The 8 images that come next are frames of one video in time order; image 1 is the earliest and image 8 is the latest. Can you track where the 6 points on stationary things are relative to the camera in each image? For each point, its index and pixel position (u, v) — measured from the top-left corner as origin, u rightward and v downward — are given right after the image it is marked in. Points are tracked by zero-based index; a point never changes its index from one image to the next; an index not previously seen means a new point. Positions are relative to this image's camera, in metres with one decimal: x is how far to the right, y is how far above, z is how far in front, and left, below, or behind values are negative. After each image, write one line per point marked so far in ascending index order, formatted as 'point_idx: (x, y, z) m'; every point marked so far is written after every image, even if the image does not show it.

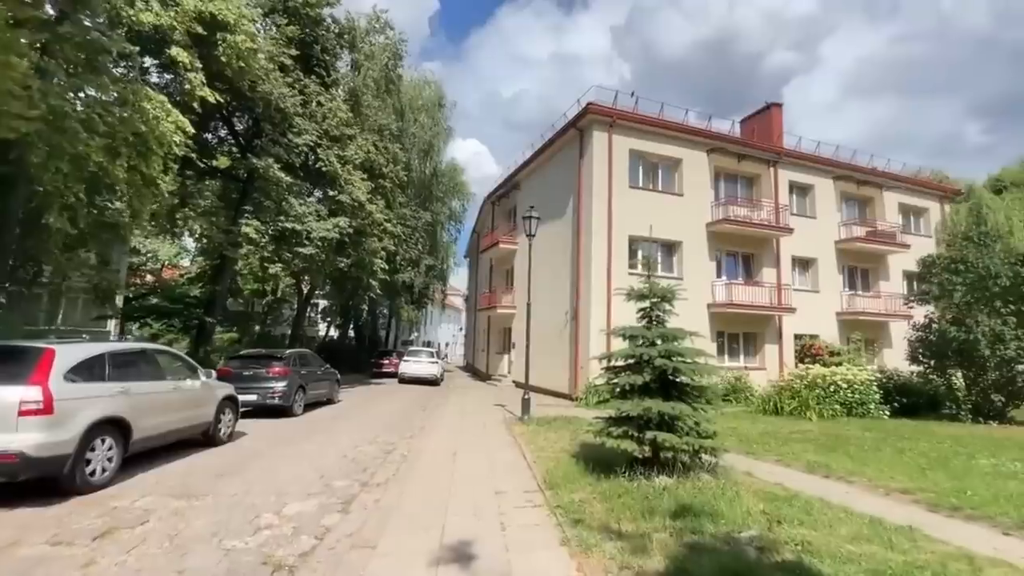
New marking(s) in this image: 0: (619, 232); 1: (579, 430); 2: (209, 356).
0: (+4.1, +2.2, +18.3) m
1: (+1.4, -2.9, +9.9) m
2: (-11.2, -2.5, +17.6) m
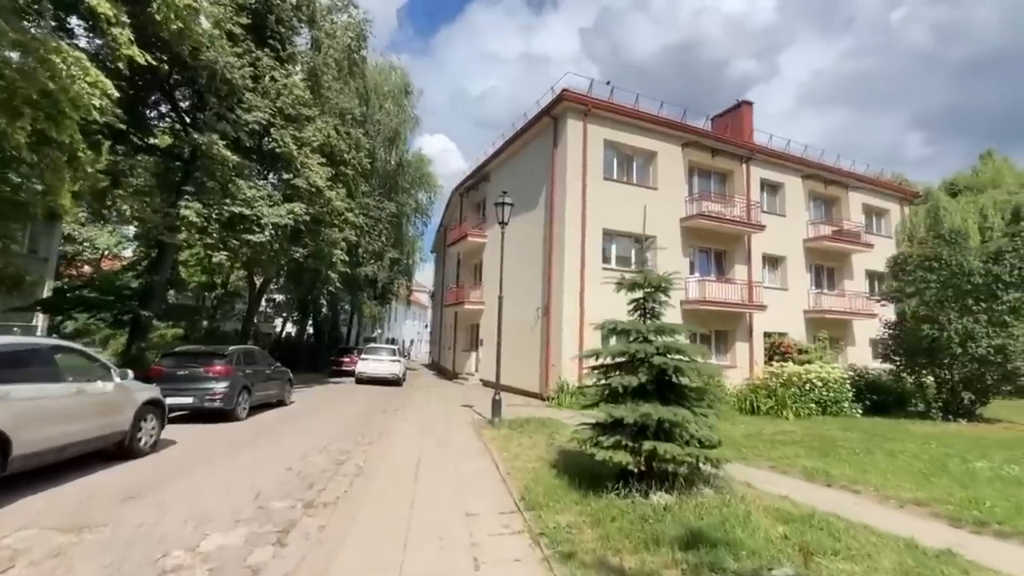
0: (+3.0, +2.4, +17.6) m
1: (+0.8, -2.8, +9.1) m
2: (-12.2, -2.2, +15.9) m
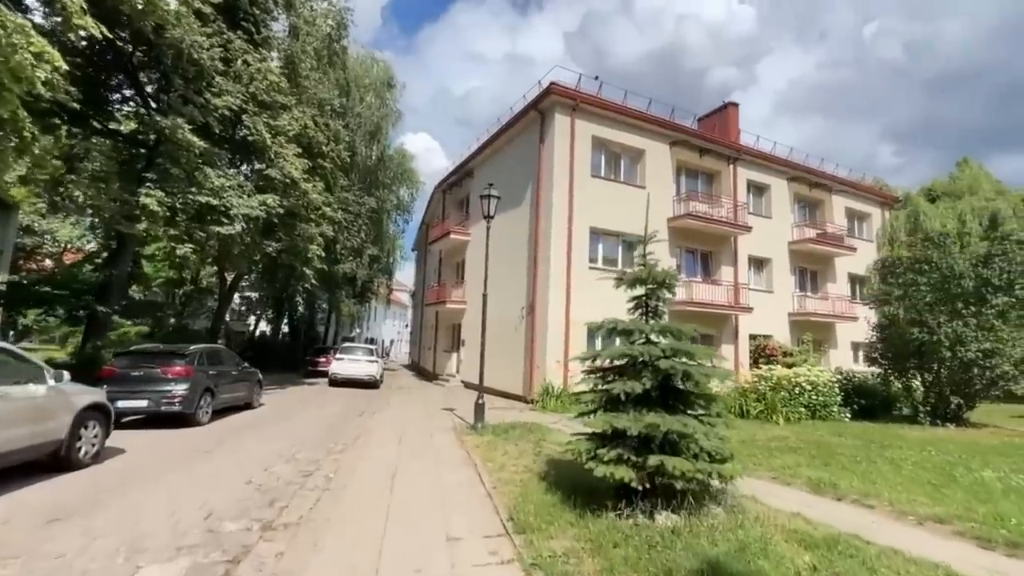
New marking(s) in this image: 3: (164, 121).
0: (+2.4, +2.4, +17.2) m
1: (+0.6, -2.7, +8.6) m
2: (-12.8, -2.0, +14.8) m
3: (-9.3, +4.5, +12.7) m
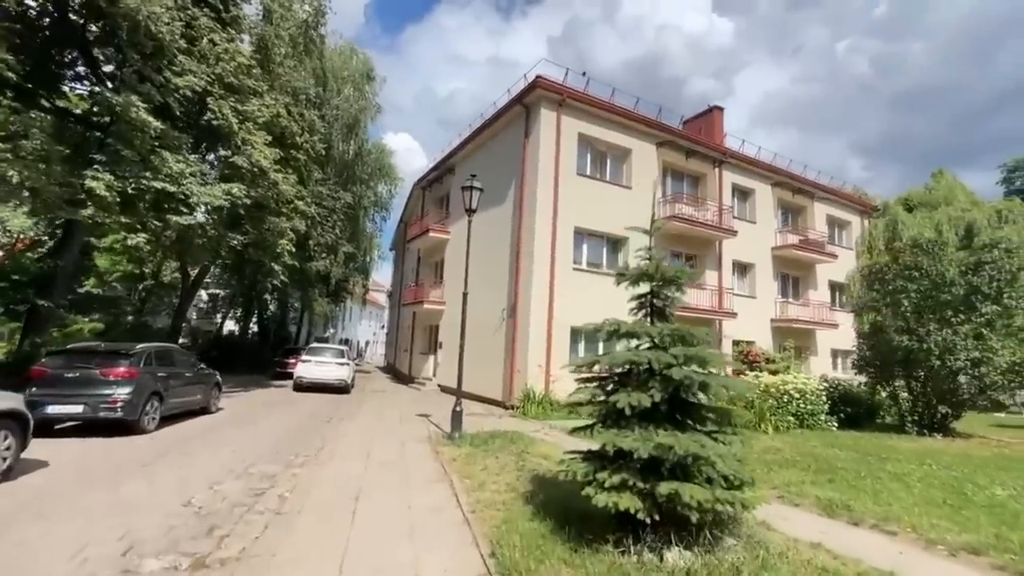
0: (+1.8, +2.3, +16.6) m
1: (+0.2, -2.7, +7.8) m
2: (-13.3, -1.7, +13.5) m
3: (-9.6, +4.7, +11.6) m
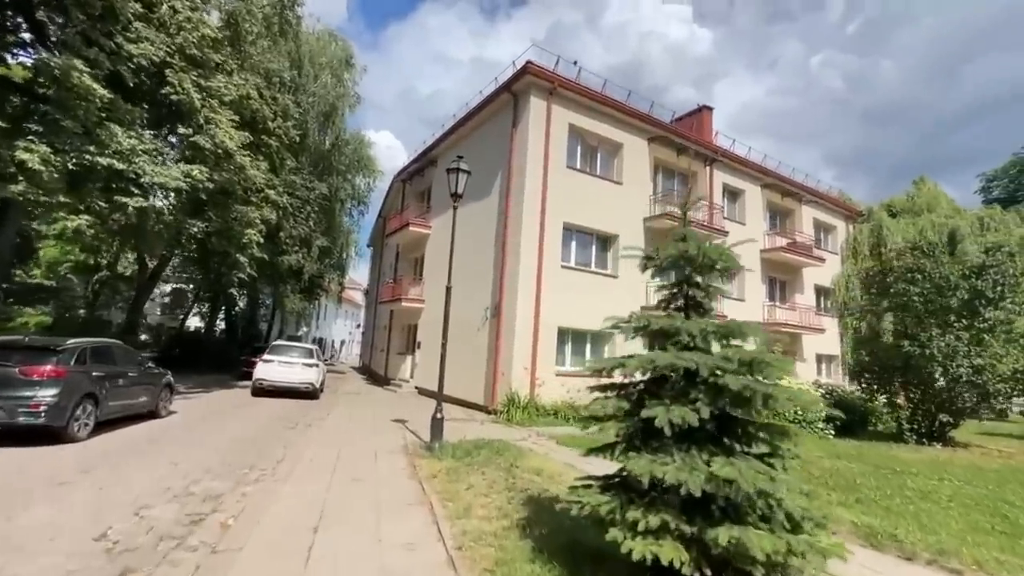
0: (+1.4, +2.4, +15.7) m
1: (+0.1, -2.6, +6.9) m
2: (-13.7, -1.4, +12.0) m
3: (-9.8, +4.9, +10.3) m
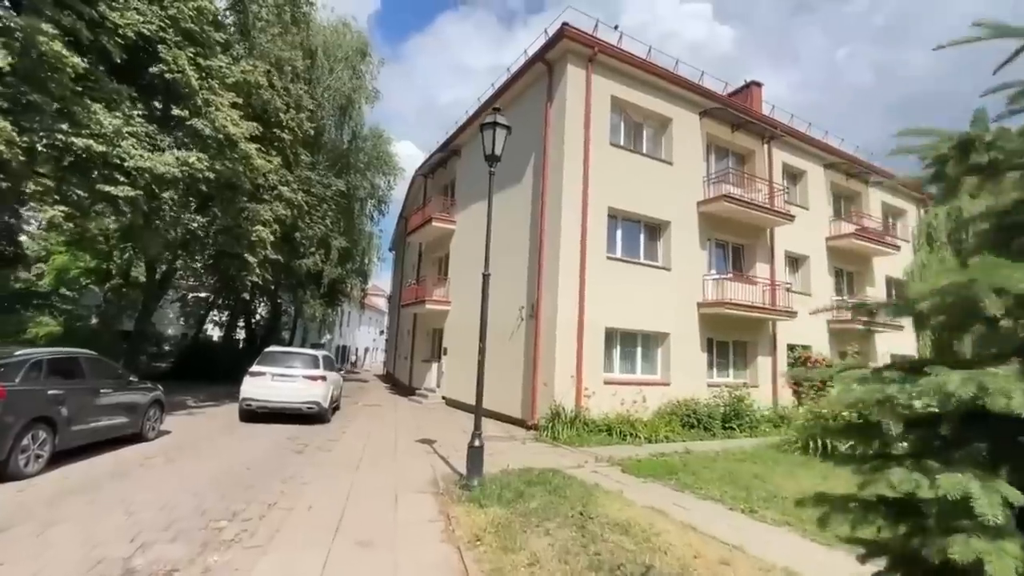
0: (+2.4, +2.5, +13.7) m
1: (+0.8, -2.4, +4.9) m
2: (-12.7, -1.5, +10.6) m
3: (-9.1, +4.9, +8.8) m
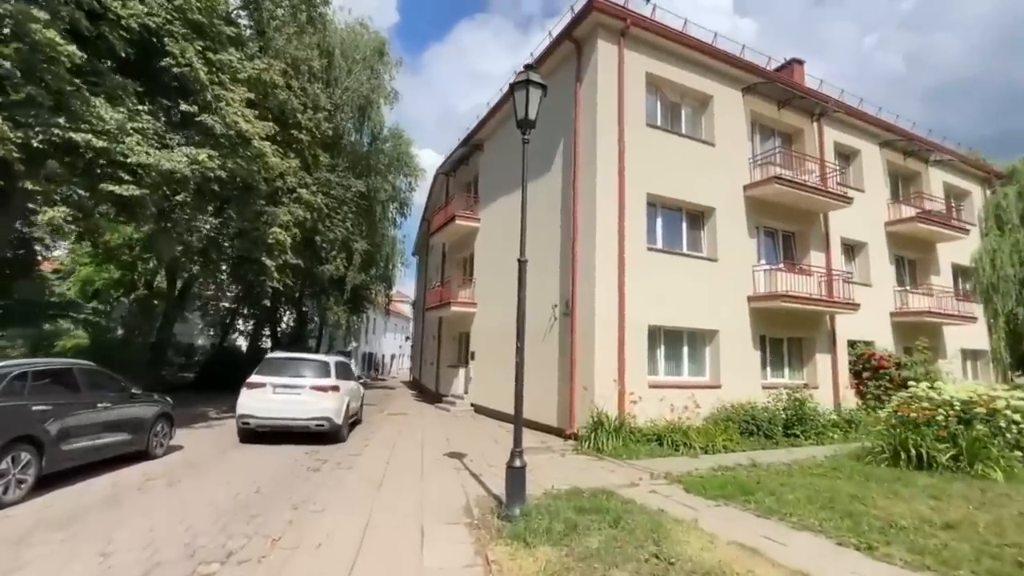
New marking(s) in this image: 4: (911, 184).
0: (+3.2, +2.7, +12.5) m
1: (+1.3, -2.2, +3.8) m
2: (-12.0, -1.8, +10.2) m
3: (-8.6, +4.8, +8.2) m
4: (+16.3, +4.2, +19.4) m
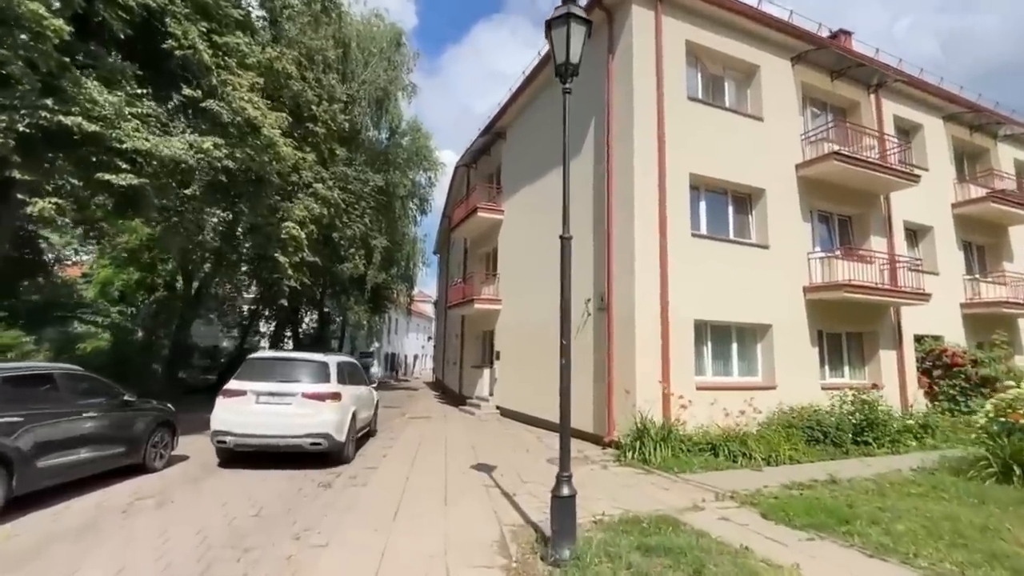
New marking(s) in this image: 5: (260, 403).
0: (+3.8, +2.9, +11.3) m
1: (+1.6, -2.0, +2.6) m
2: (-11.4, -1.8, +9.6) m
3: (-8.2, +4.8, +7.5) m
4: (+17.2, +4.7, +17.6) m
5: (-4.4, -2.1, +10.1) m
